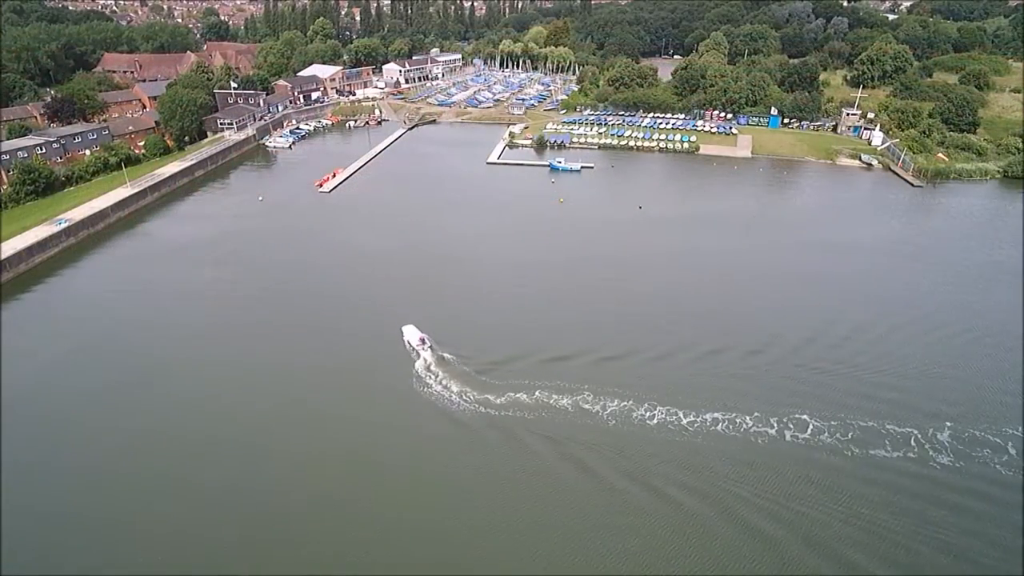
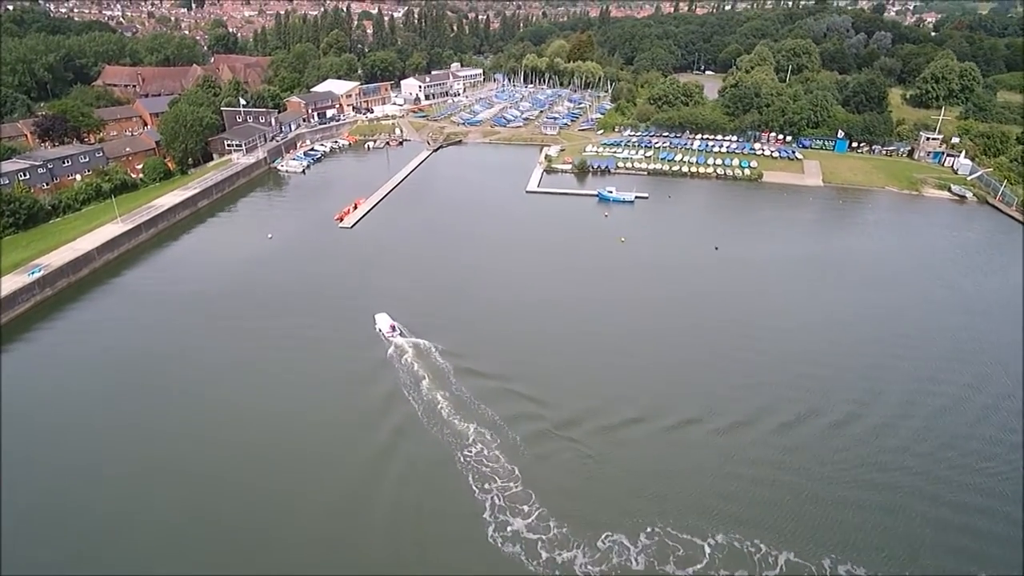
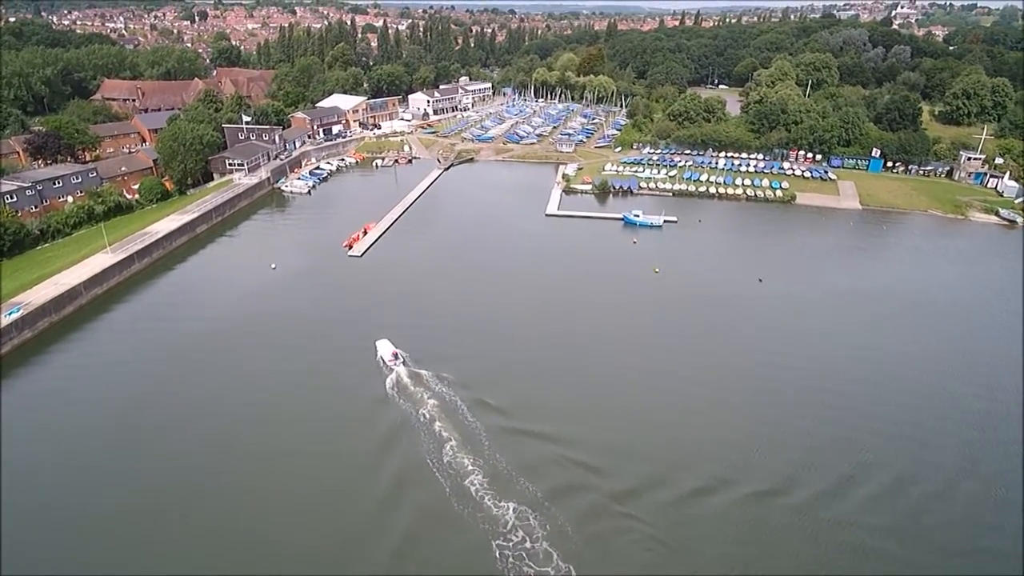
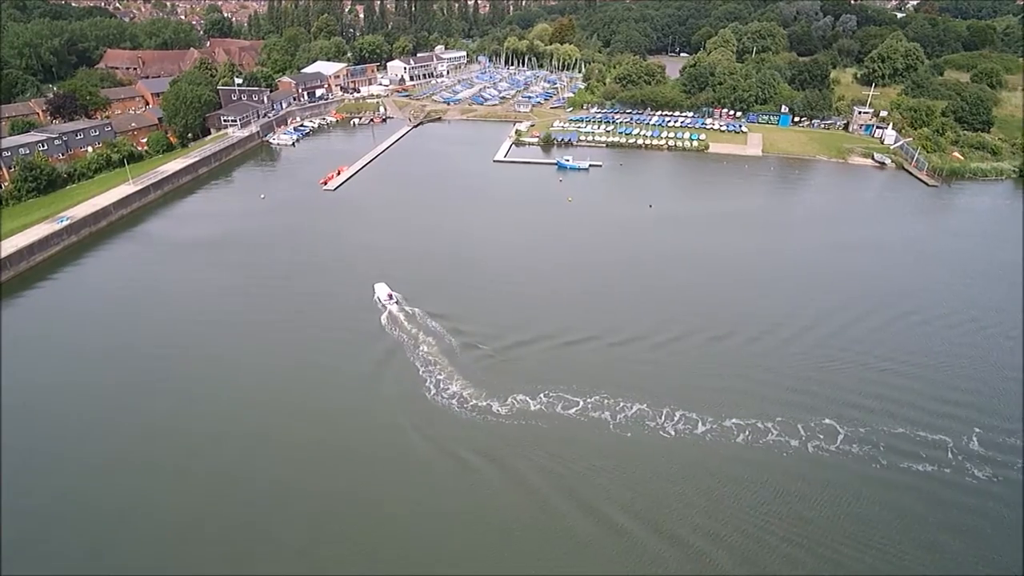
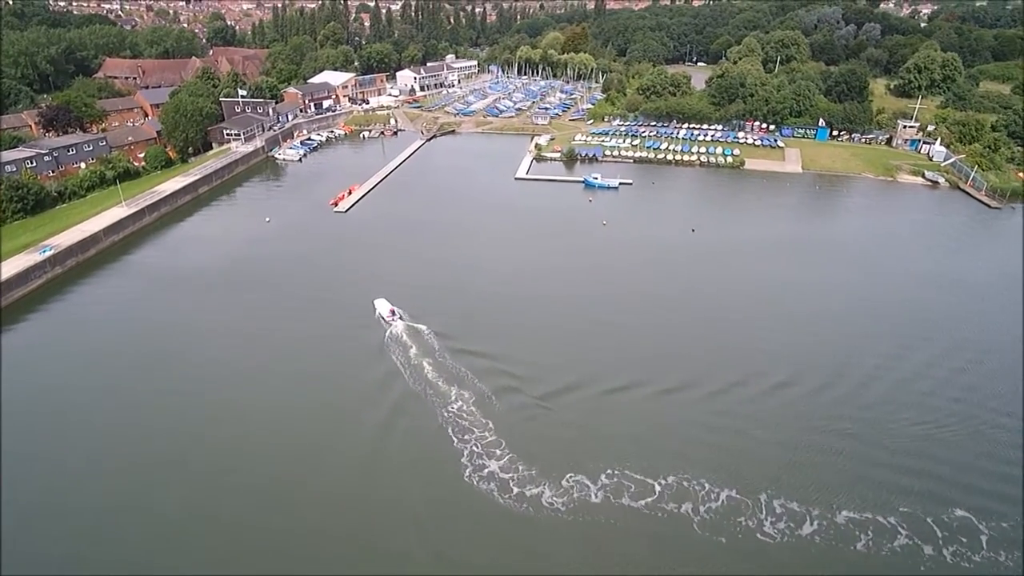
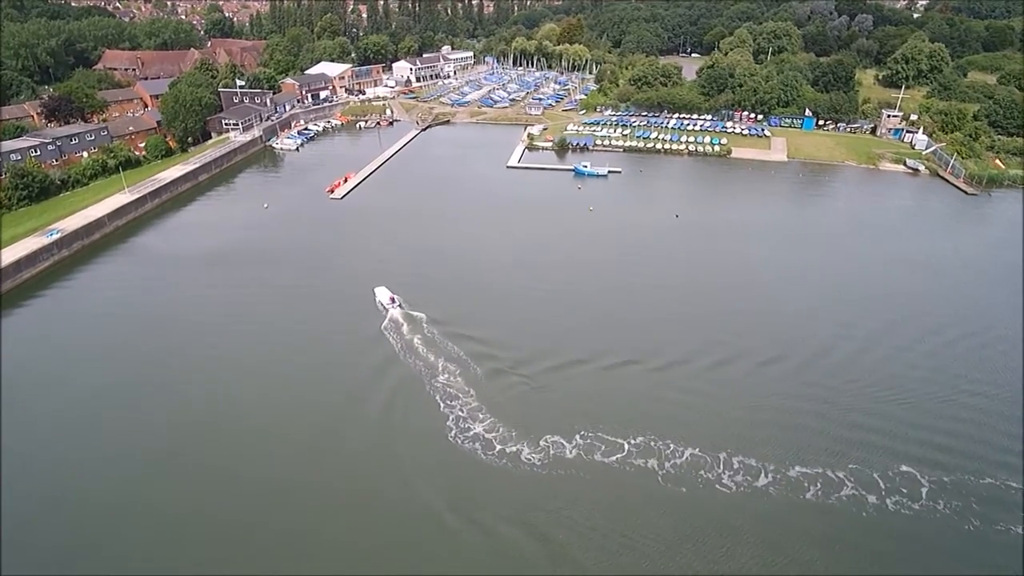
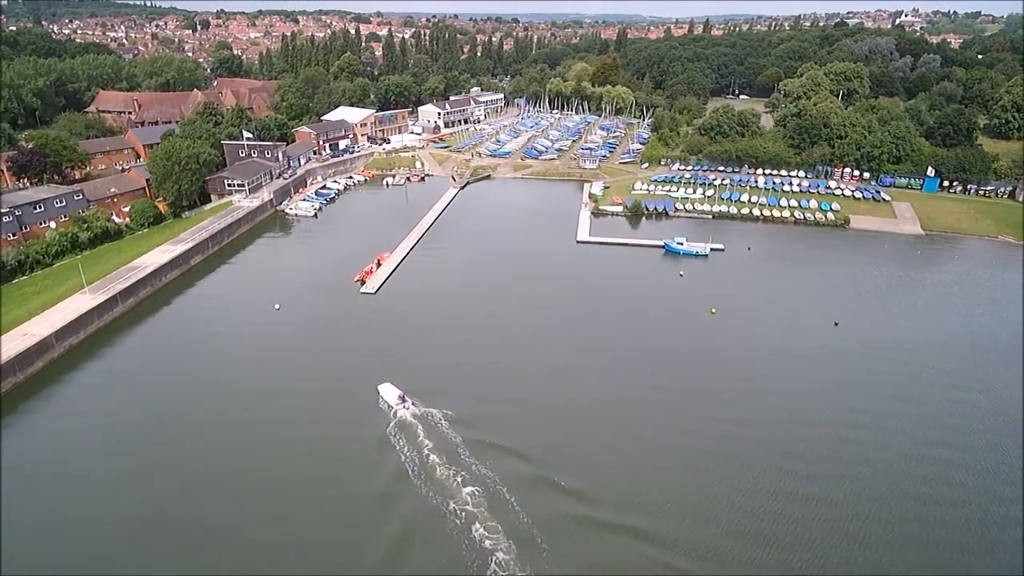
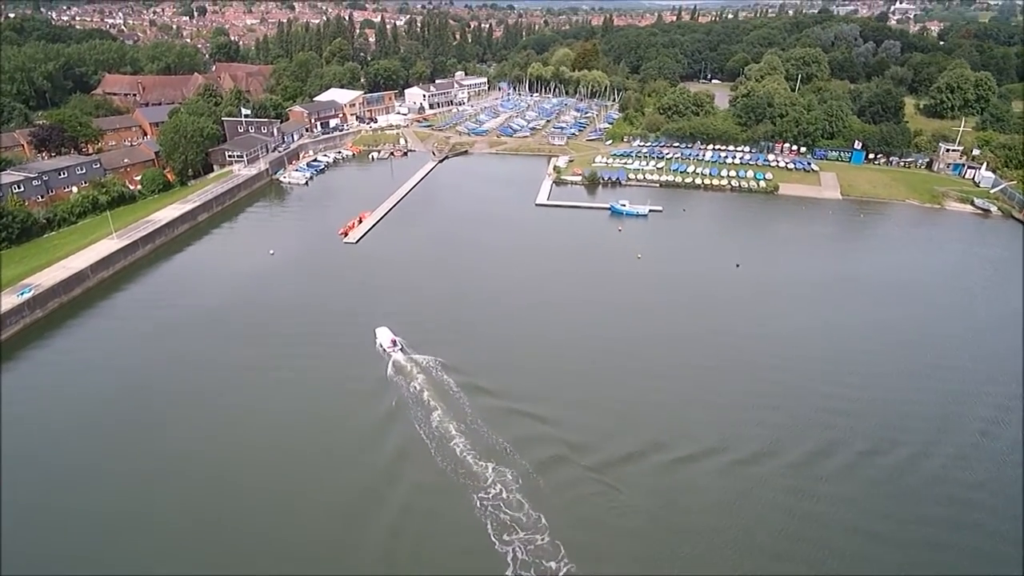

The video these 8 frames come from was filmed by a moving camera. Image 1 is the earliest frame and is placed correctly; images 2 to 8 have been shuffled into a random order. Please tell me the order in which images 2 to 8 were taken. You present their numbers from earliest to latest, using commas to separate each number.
4, 6, 5, 2, 8, 3, 7
